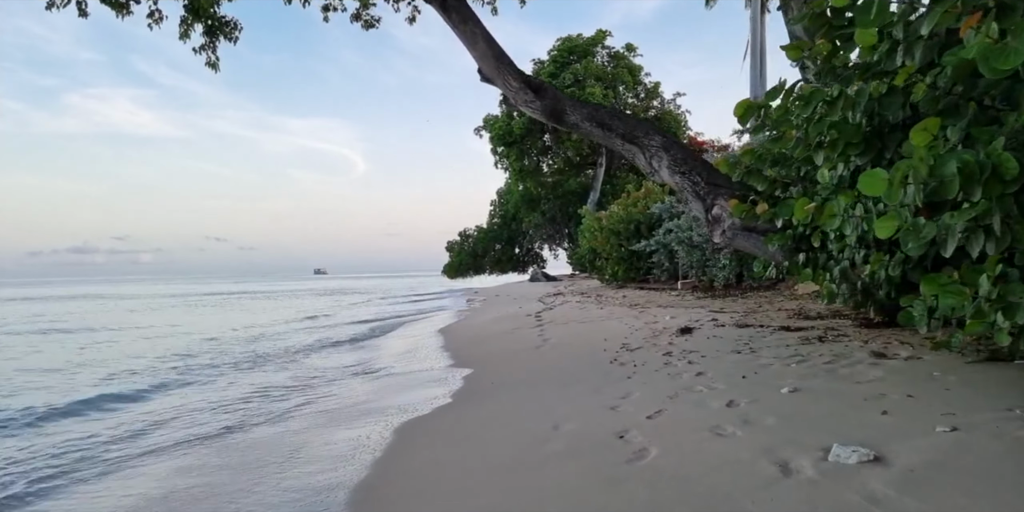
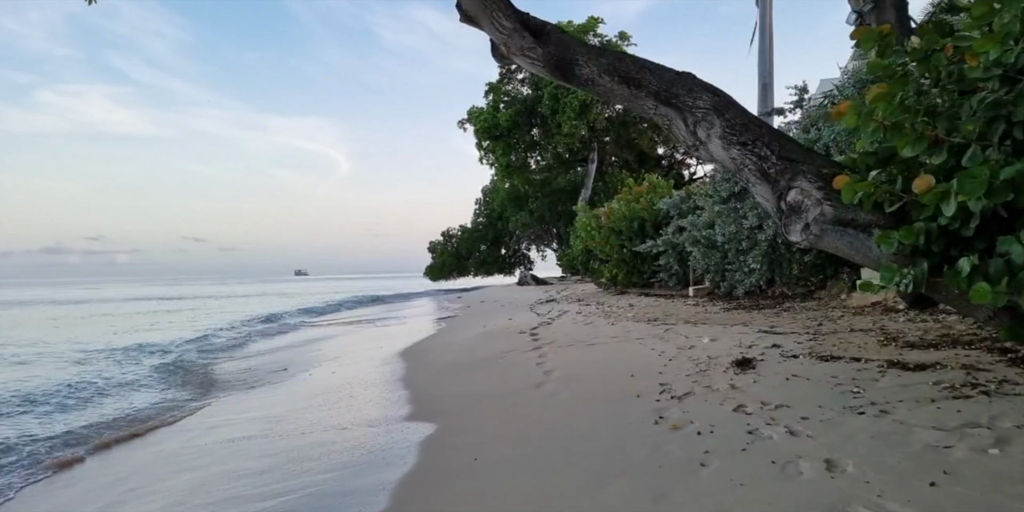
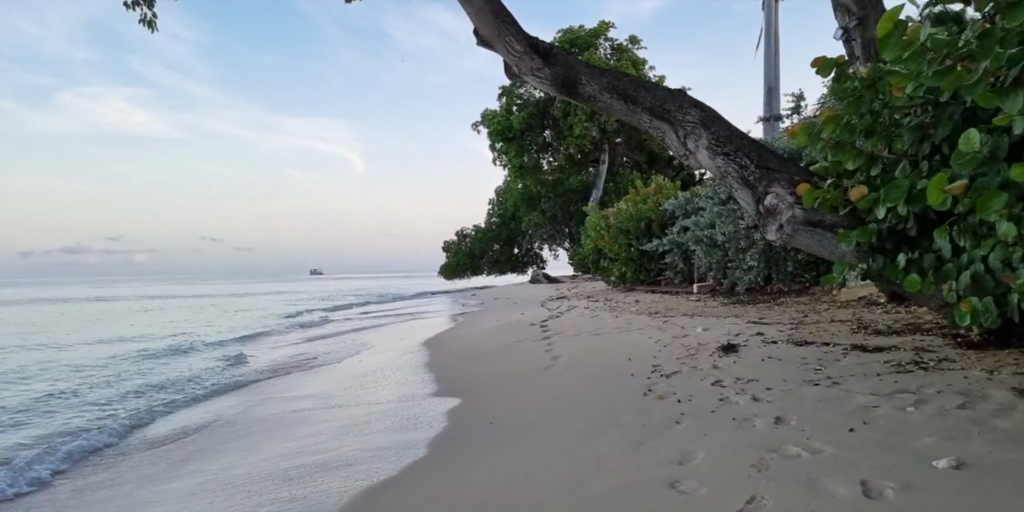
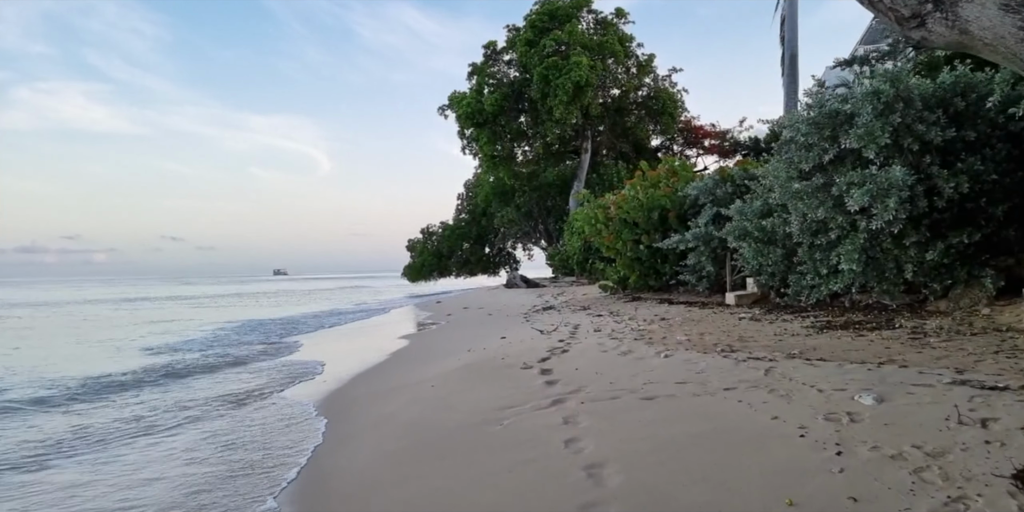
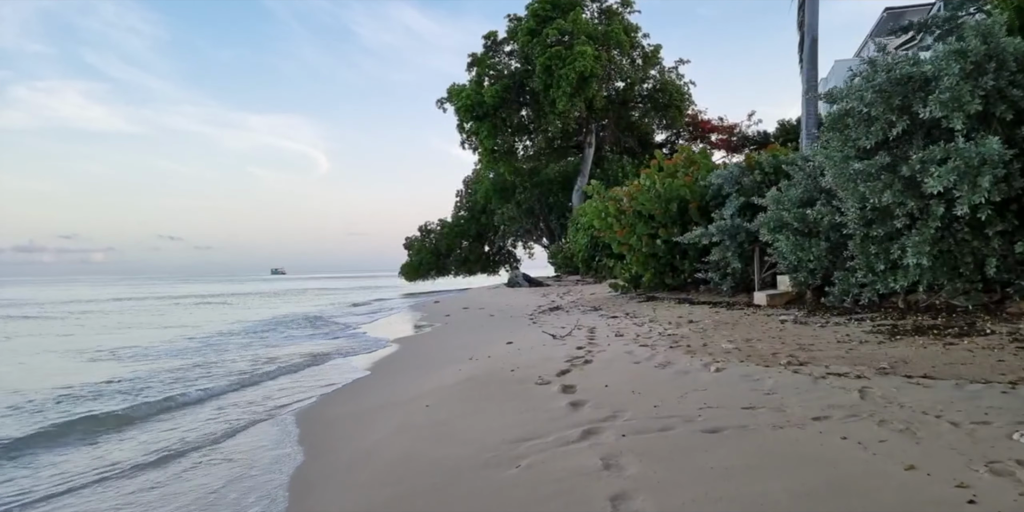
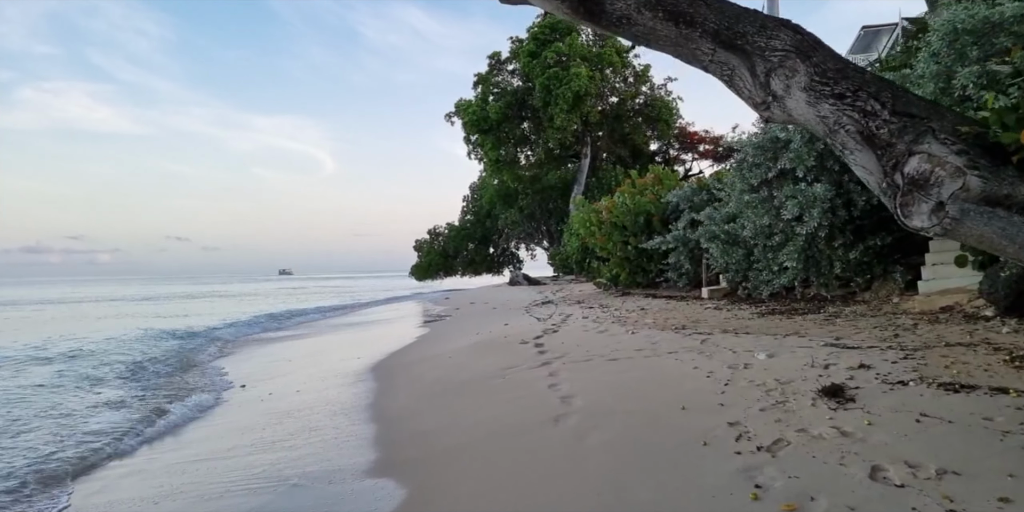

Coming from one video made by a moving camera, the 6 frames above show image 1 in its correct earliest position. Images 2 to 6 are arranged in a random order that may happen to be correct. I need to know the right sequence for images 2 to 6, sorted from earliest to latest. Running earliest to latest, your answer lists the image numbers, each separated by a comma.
3, 2, 6, 4, 5
